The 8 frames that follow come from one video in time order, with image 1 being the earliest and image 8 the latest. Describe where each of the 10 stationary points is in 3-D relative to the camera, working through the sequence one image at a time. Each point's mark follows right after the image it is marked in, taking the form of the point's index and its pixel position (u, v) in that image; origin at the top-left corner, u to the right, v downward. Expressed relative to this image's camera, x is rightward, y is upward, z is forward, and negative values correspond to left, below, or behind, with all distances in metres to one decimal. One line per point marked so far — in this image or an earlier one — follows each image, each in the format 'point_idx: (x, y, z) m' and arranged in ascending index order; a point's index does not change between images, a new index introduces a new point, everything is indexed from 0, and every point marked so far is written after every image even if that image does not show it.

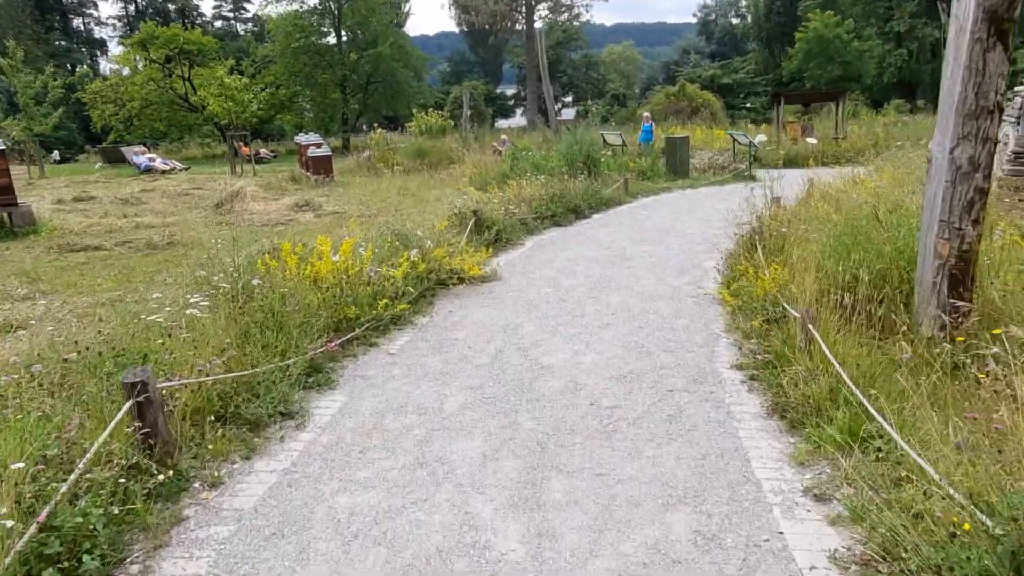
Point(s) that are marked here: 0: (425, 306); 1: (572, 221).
0: (-0.7, -0.2, +5.9) m
1: (+0.9, +1.0, +10.3) m
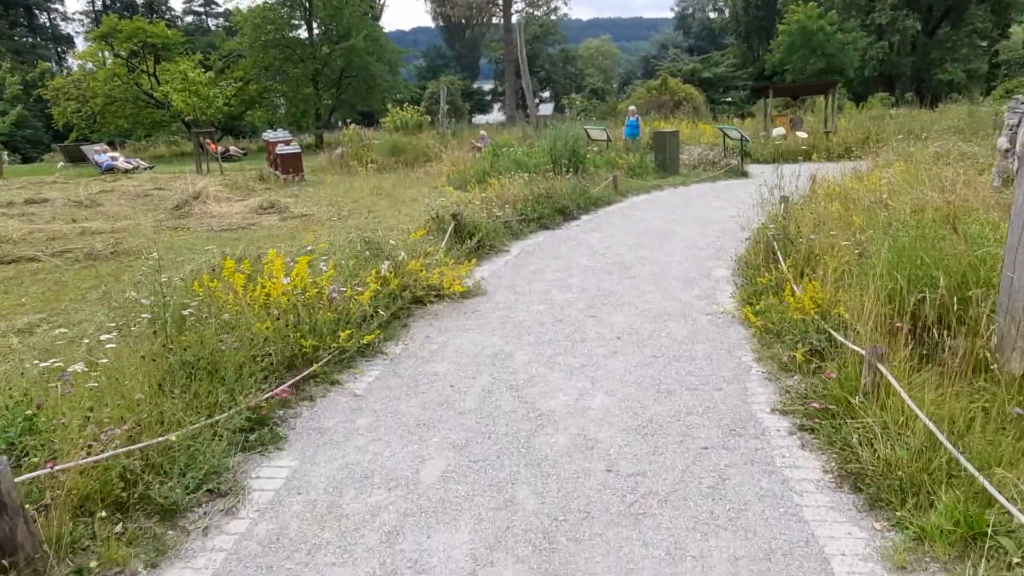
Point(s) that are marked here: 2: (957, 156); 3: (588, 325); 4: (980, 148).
0: (-0.8, -0.3, +5.0) m
1: (+0.6, +0.9, +9.5) m
2: (+7.2, +2.2, +12.0) m
3: (+0.5, -0.3, +5.2) m
4: (+8.2, +2.5, +13.1) m
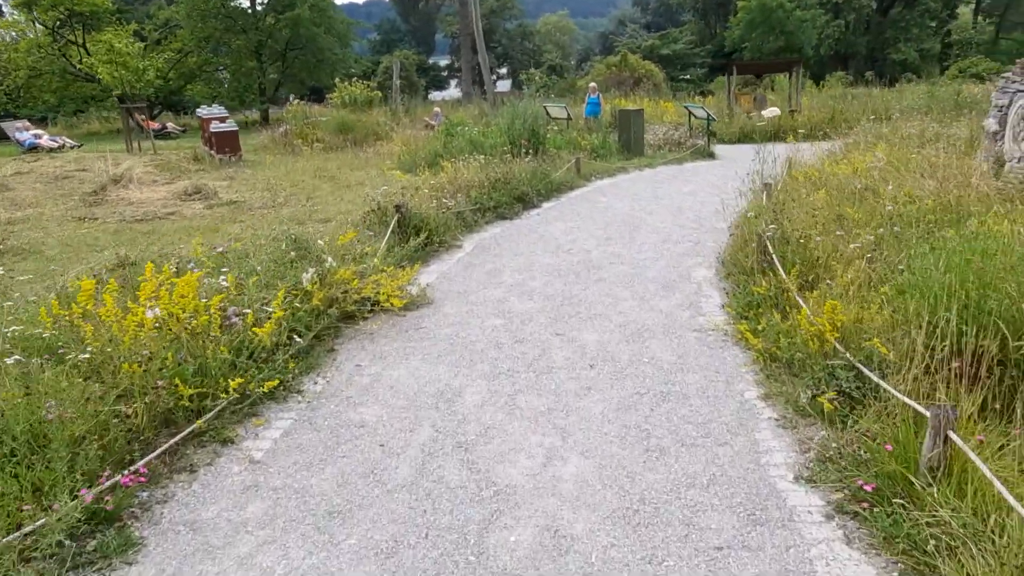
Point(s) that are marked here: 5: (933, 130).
0: (-1.1, -0.4, +4.1) m
1: (+0.1, +0.9, +8.6) m
2: (+6.5, +2.4, +11.4) m
3: (+0.2, -0.4, +4.3) m
4: (+7.5, +2.7, +12.5) m
5: (+7.0, +2.7, +12.3) m
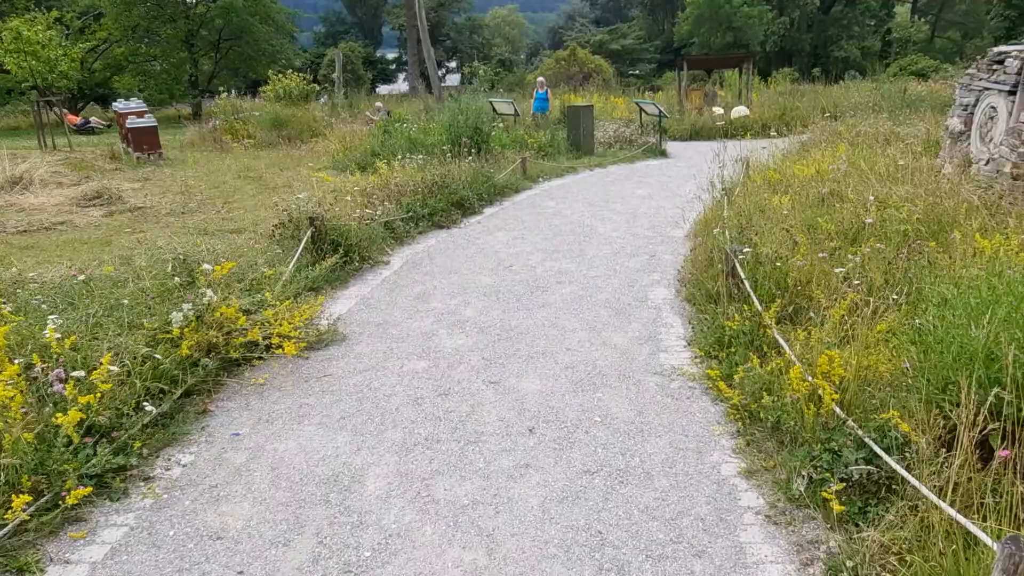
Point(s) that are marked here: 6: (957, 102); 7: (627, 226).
0: (-1.4, -0.6, +3.2) m
1: (-0.6, +0.7, +7.8) m
2: (+5.7, +2.3, +11.0) m
3: (-0.1, -0.5, +3.5) m
4: (+6.5, +2.7, +12.1) m
5: (+6.1, +2.6, +11.9) m
6: (+5.5, +2.3, +9.0) m
7: (+1.2, +0.6, +7.6) m
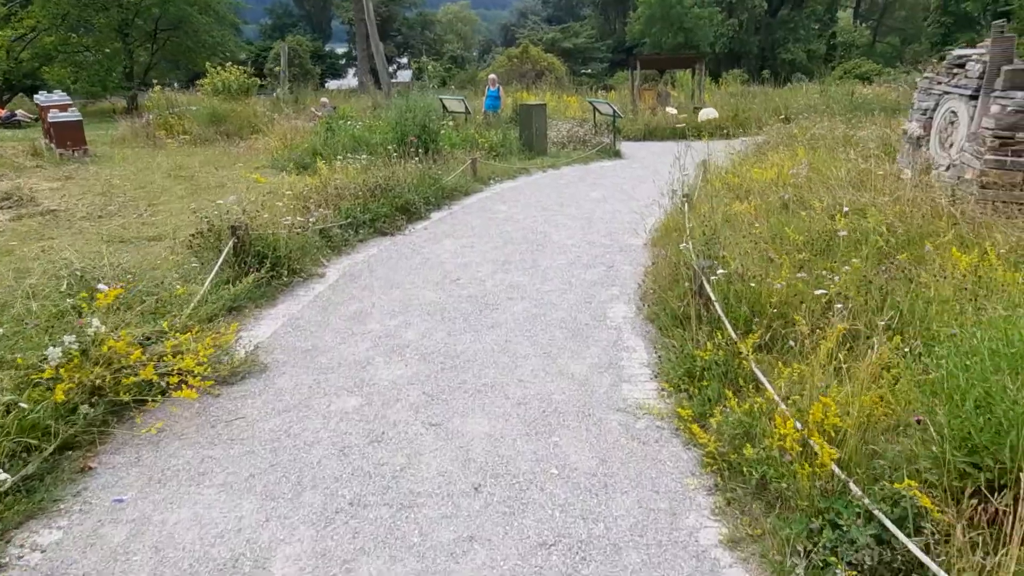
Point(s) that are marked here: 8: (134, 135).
0: (-1.6, -0.7, +2.6) m
1: (-1.1, +0.6, +7.2) m
2: (+4.9, +2.2, +10.9) m
3: (-0.4, -0.7, +3.0) m
4: (+5.7, +2.6, +12.0) m
5: (+5.3, +2.5, +11.8) m
6: (+4.9, +2.2, +8.8) m
7: (+0.7, +0.5, +7.2) m
8: (-8.5, +3.4, +16.5) m
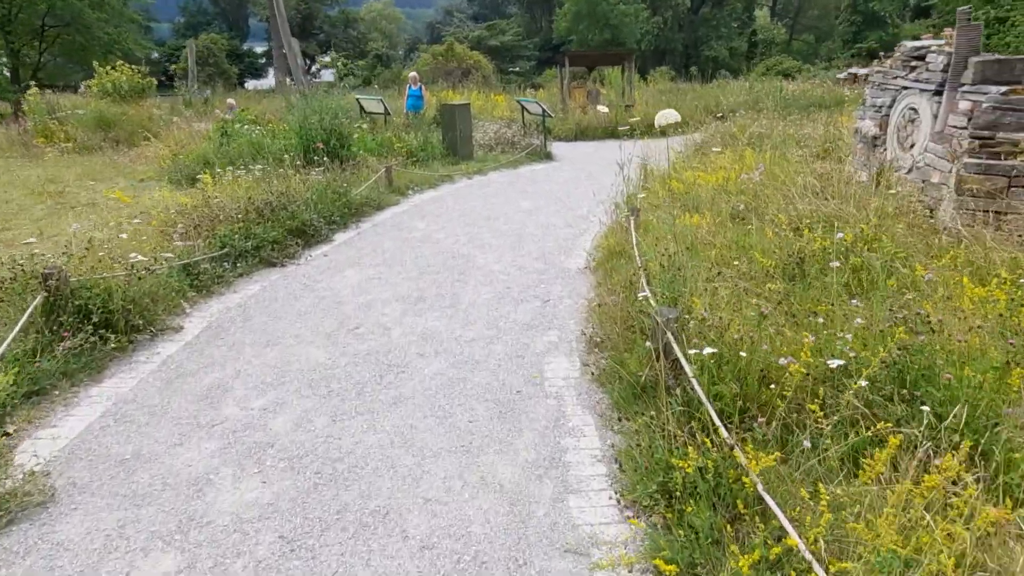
0: (-1.9, -1.1, +1.4) m
1: (-1.8, +0.3, +6.0) m
2: (+3.8, +2.1, +10.1) m
3: (-0.6, -1.0, +1.8) m
4: (+4.5, +2.5, +11.4) m
5: (+4.1, +2.4, +11.1) m
6: (+4.0, +2.1, +8.1) m
7: (0.0, +0.3, +6.1) m
8: (-10.1, +2.9, +14.6) m
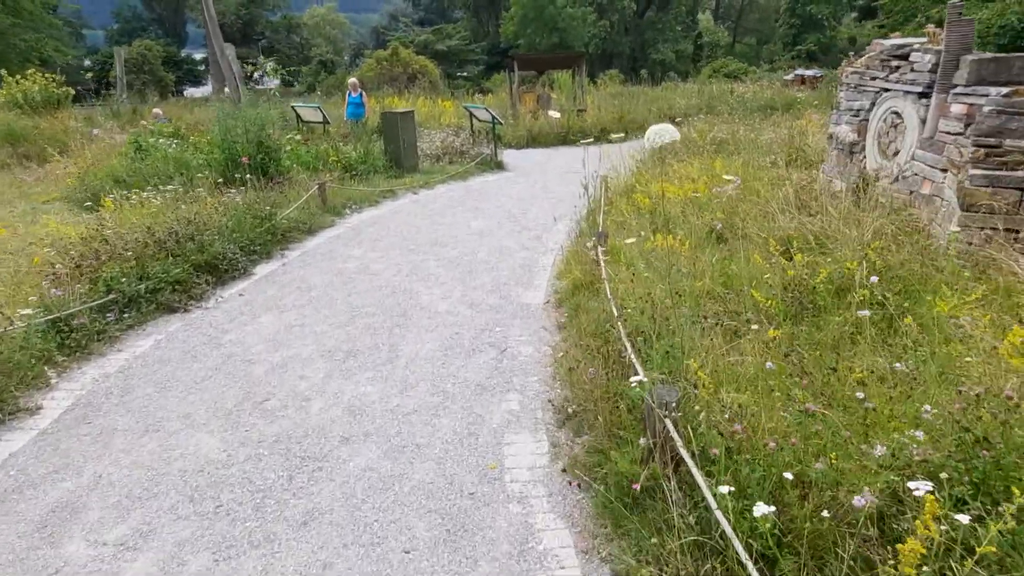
0: (-1.9, -1.4, +0.4) m
1: (-2.1, 0.0, +5.1) m
2: (+3.2, +1.9, +9.6) m
3: (-0.7, -1.2, +1.0) m
4: (+3.8, +2.3, +10.8) m
5: (+3.4, +2.2, +10.5) m
6: (+3.4, +1.9, +7.6) m
7: (-0.4, 0.0, +5.3) m
8: (-11.0, +2.3, +13.1) m
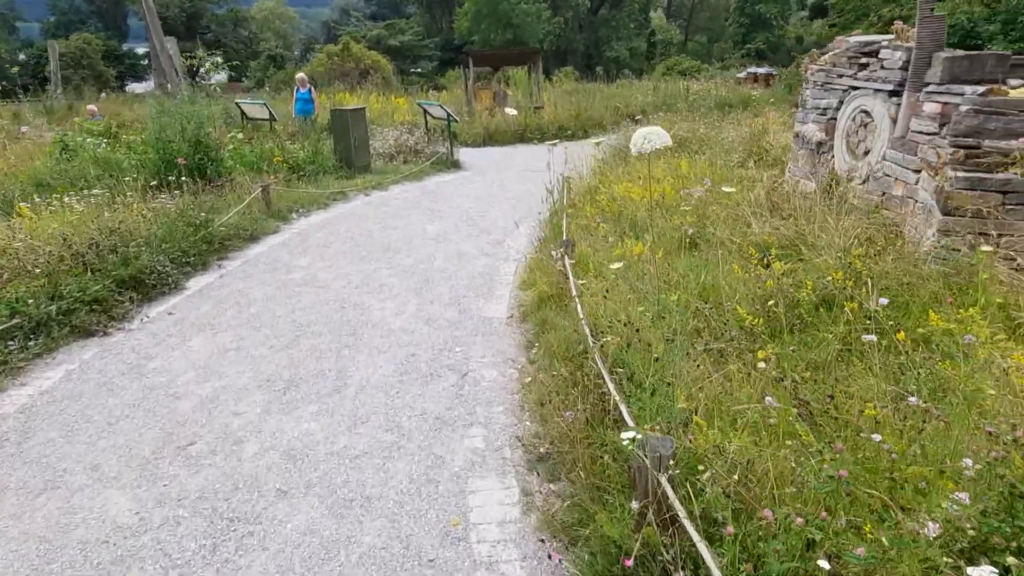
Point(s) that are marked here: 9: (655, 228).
0: (-1.8, -1.5, -0.1) m
1: (-2.4, -0.1, +4.5) m
2: (+2.6, +1.8, +9.3) m
3: (-0.7, -1.3, +0.5) m
4: (+3.1, +2.3, +10.6) m
5: (+2.8, +2.2, +10.3) m
6: (+3.0, +1.8, +7.3) m
7: (-0.6, -0.1, +4.9) m
8: (-11.7, +2.1, +12.0) m
9: (+1.1, +0.4, +5.4) m
